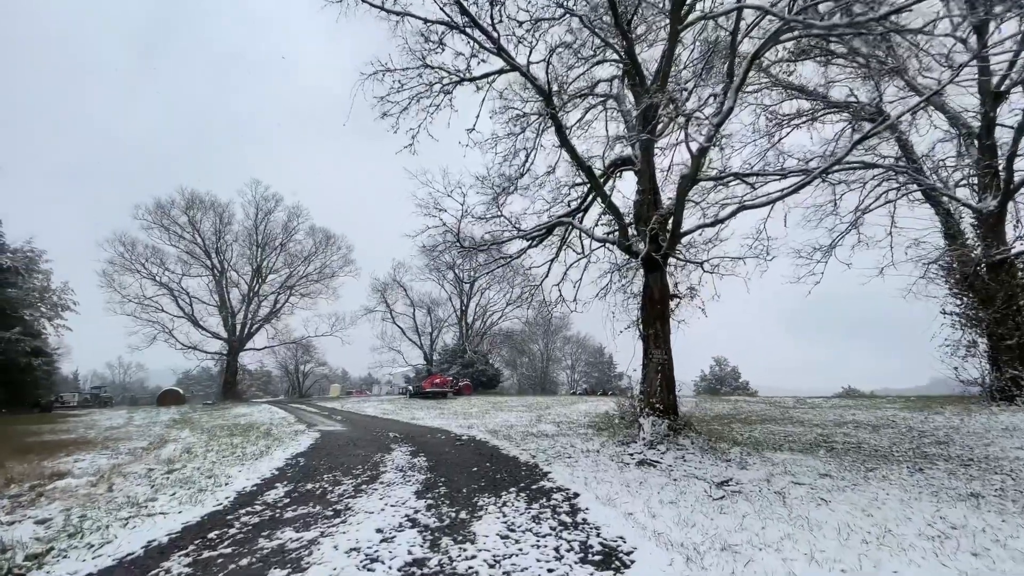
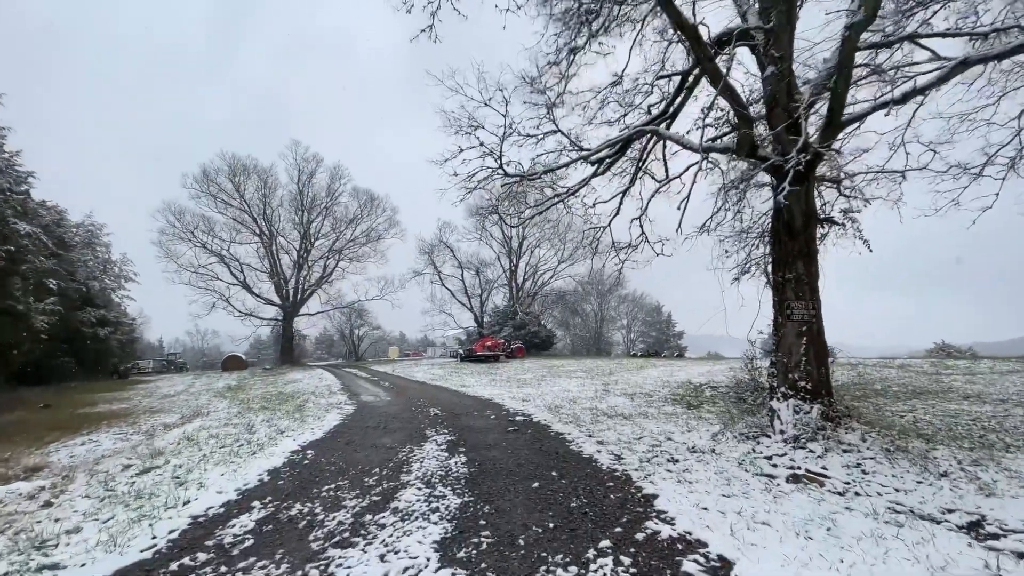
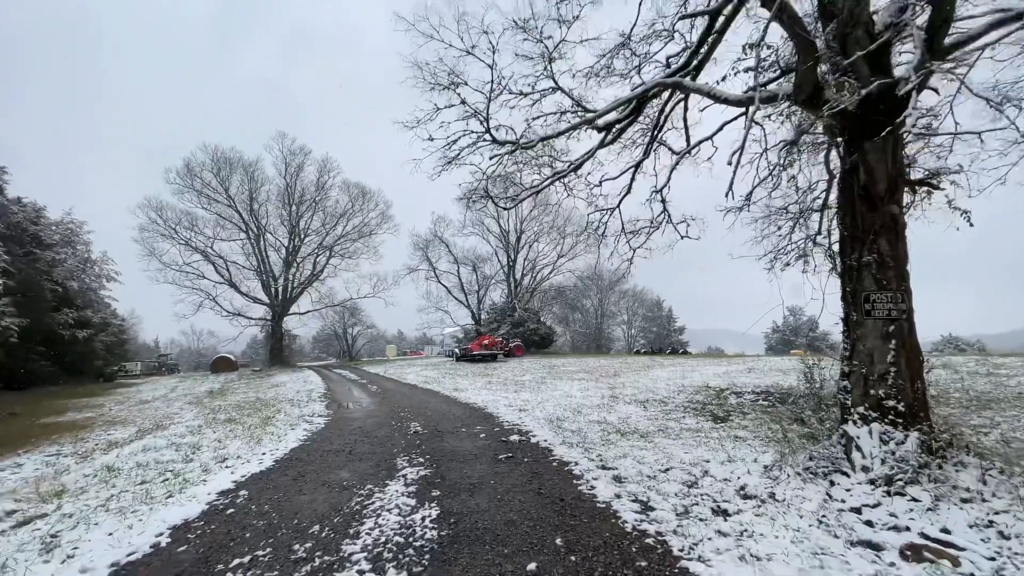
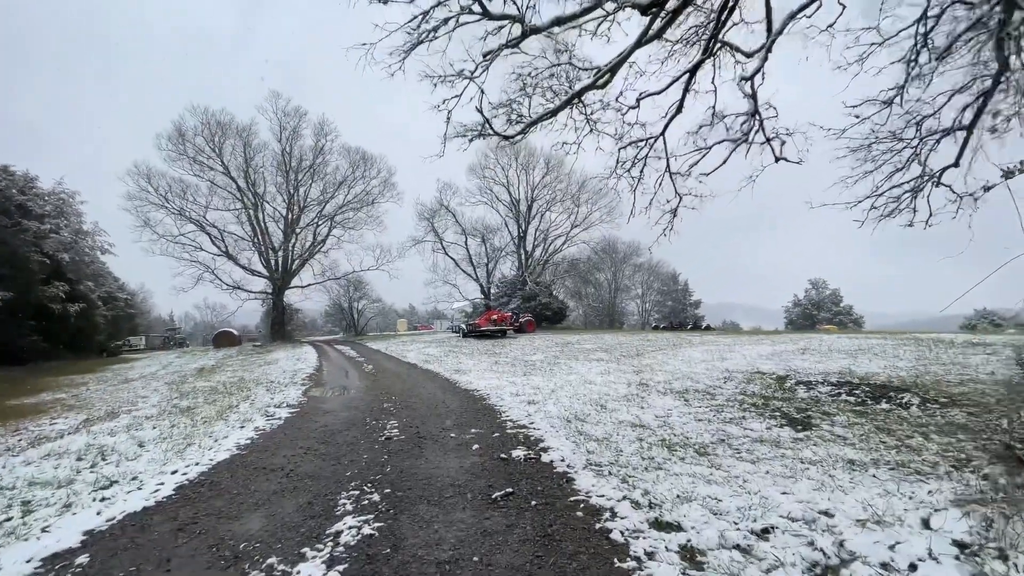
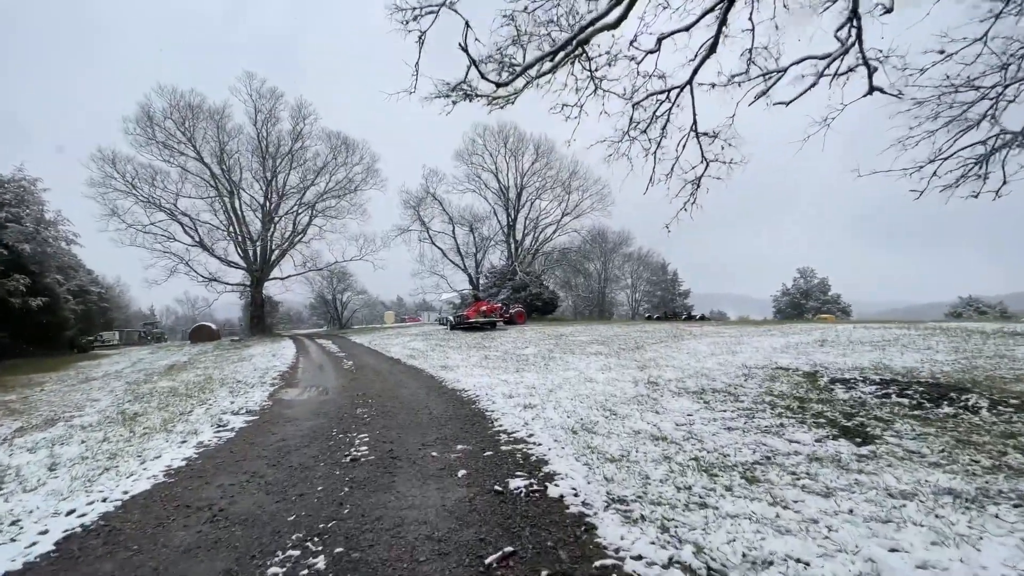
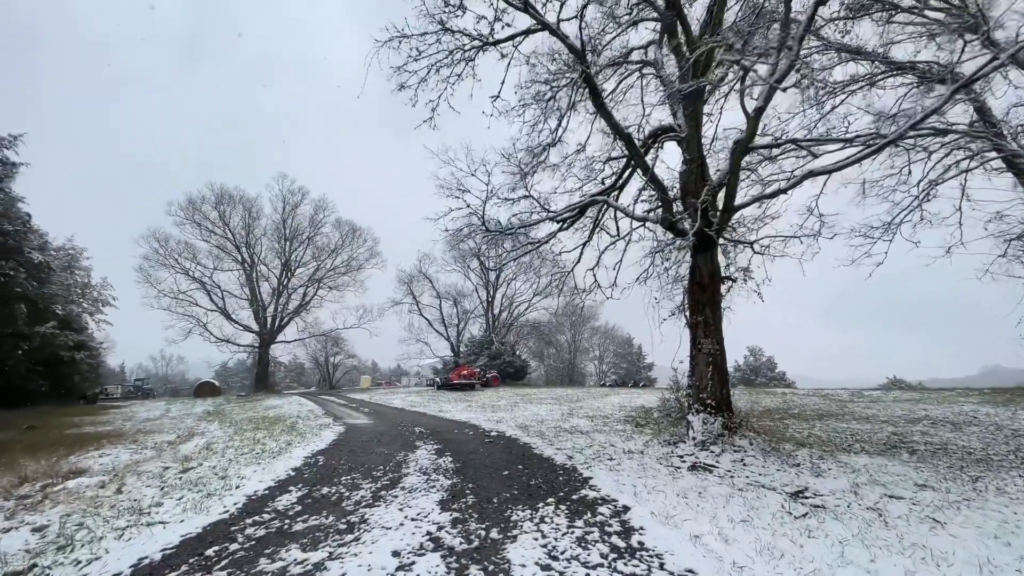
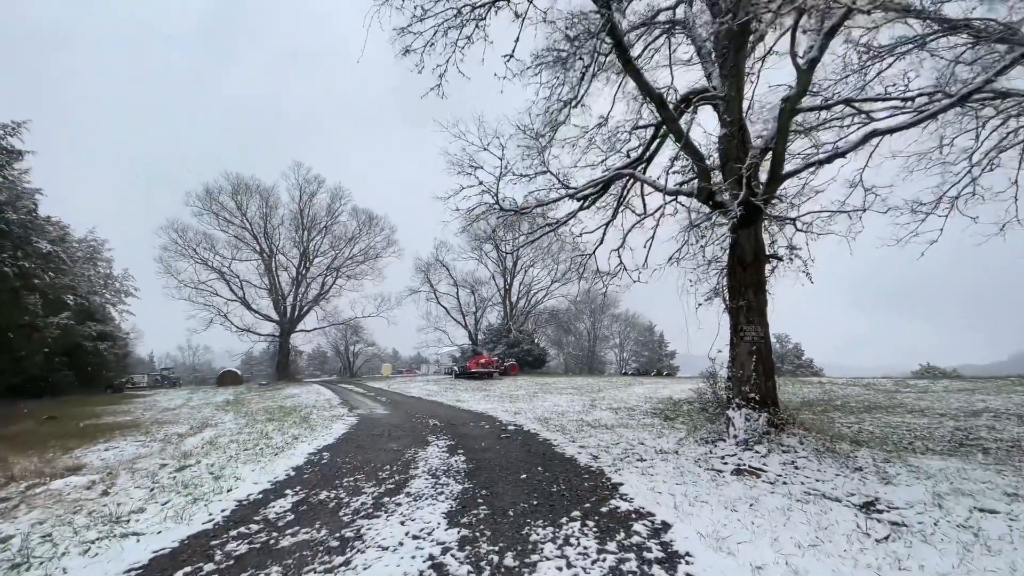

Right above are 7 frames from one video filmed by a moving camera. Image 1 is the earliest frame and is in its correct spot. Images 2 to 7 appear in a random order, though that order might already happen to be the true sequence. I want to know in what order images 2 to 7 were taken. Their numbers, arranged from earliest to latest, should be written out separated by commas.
6, 7, 2, 3, 4, 5
